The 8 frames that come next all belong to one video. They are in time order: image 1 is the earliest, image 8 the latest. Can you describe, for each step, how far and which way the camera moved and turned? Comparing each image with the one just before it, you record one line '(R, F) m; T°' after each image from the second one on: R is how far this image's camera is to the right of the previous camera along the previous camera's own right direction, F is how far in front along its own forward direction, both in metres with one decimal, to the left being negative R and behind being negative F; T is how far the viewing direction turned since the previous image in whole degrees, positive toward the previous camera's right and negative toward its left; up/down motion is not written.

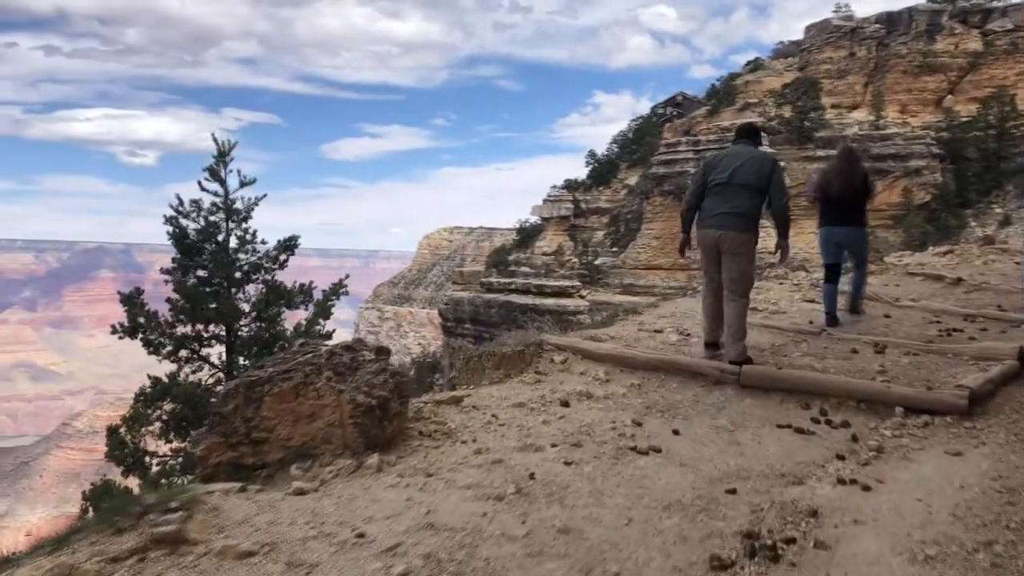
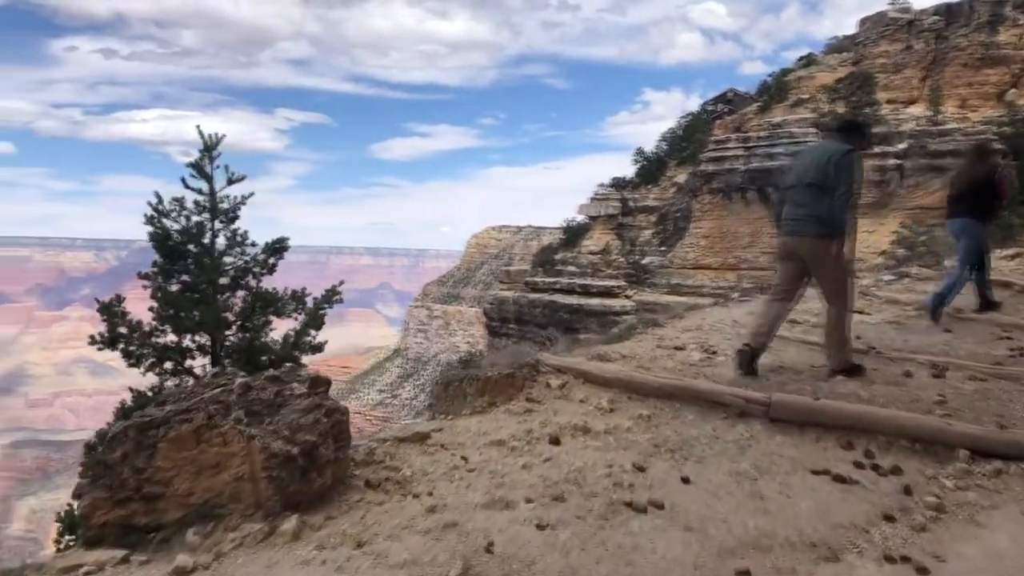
(+0.3, +0.8) m; -3°
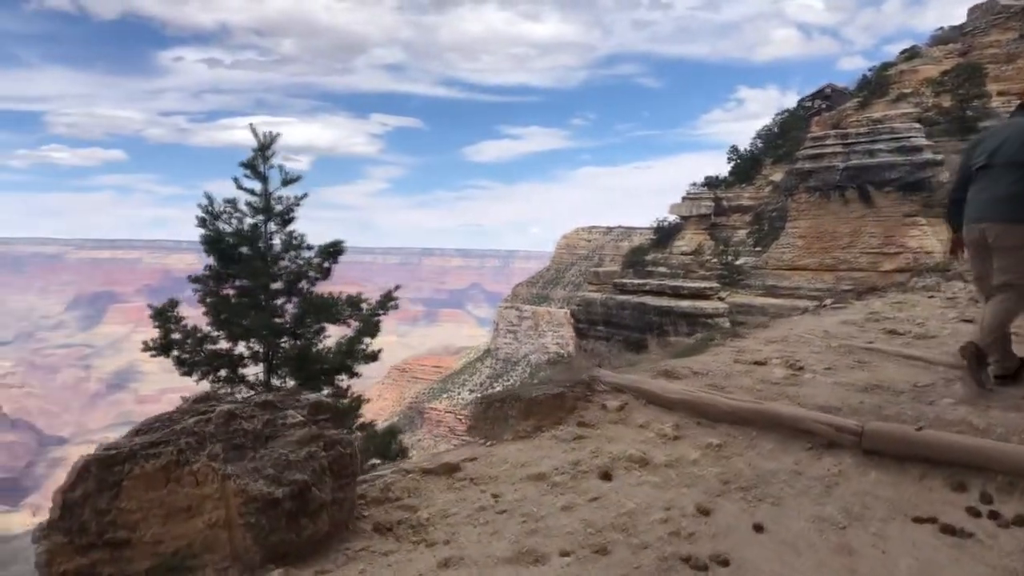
(+0.2, +0.6) m; -6°
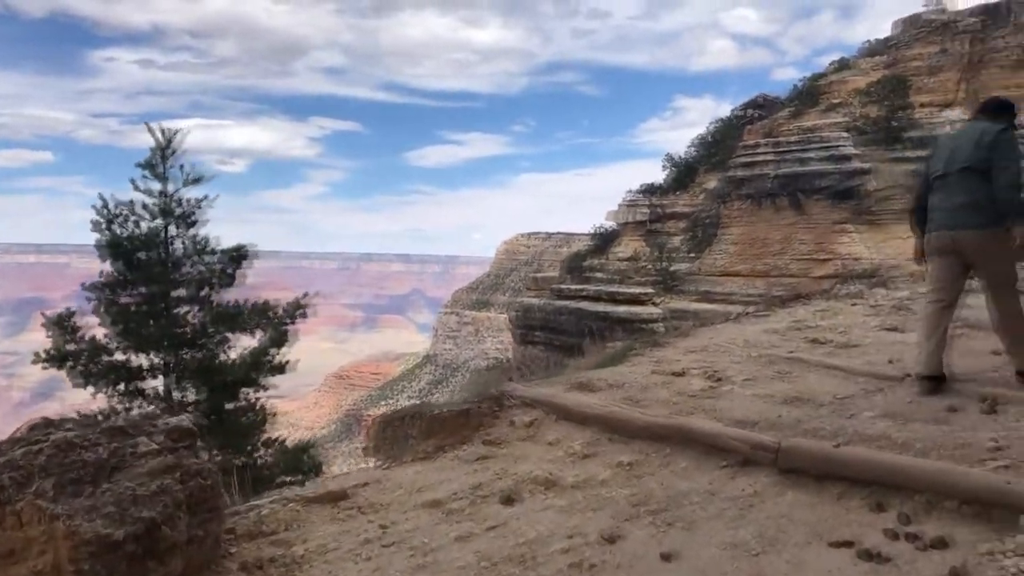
(+0.2, +0.3) m; +4°
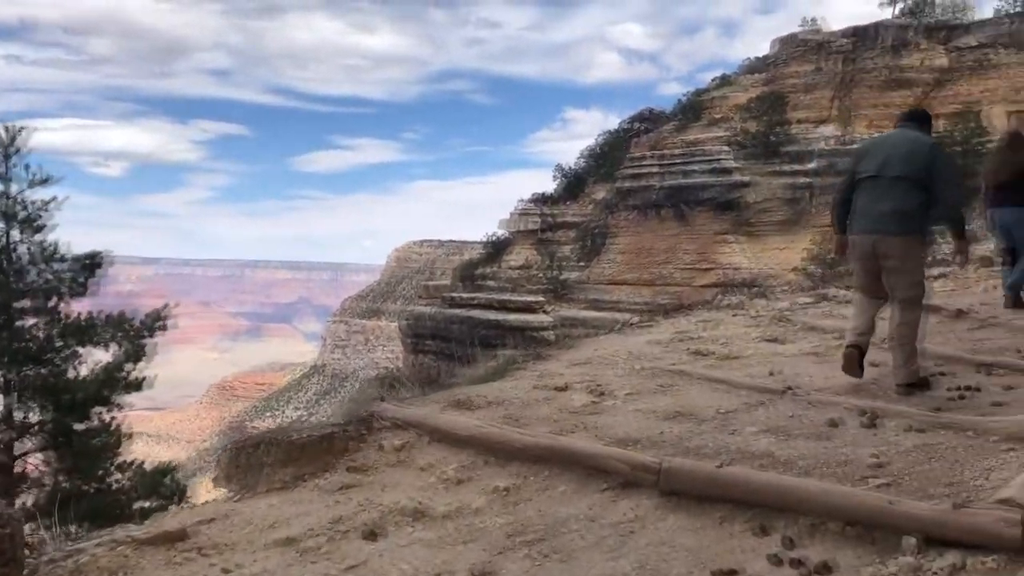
(+0.1, +0.3) m; +7°
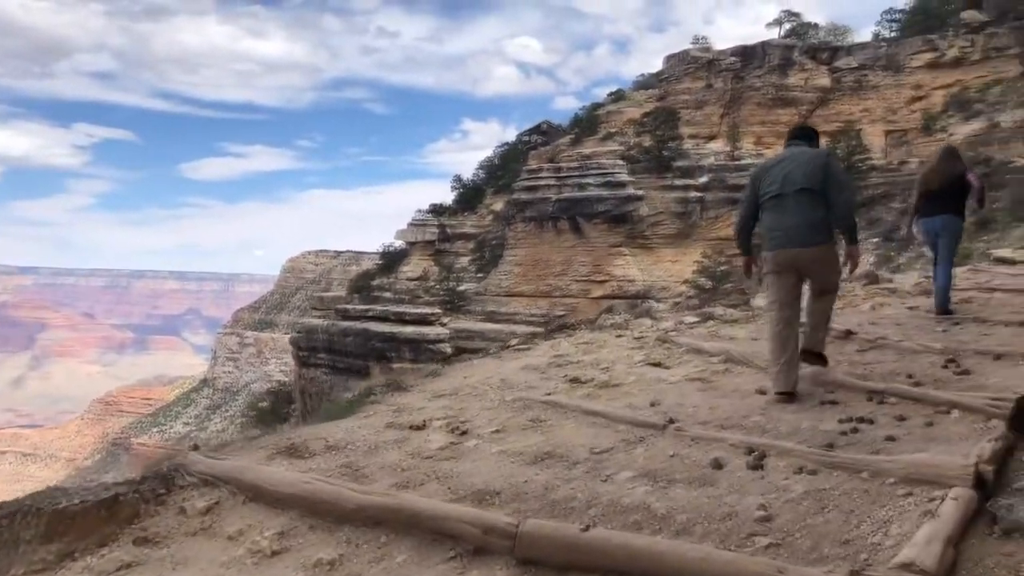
(+0.2, +0.6) m; +6°
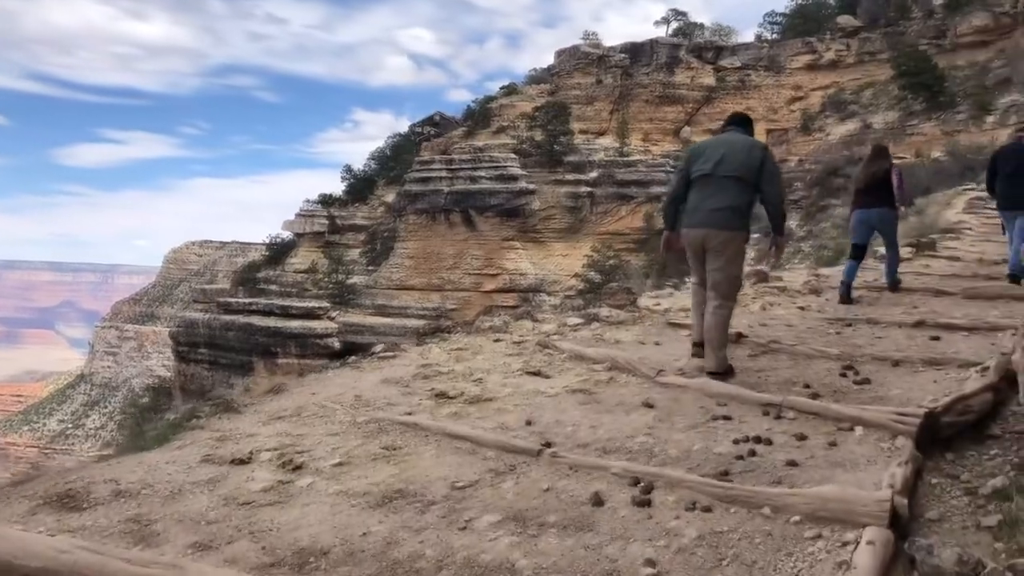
(+0.2, +0.7) m; +7°
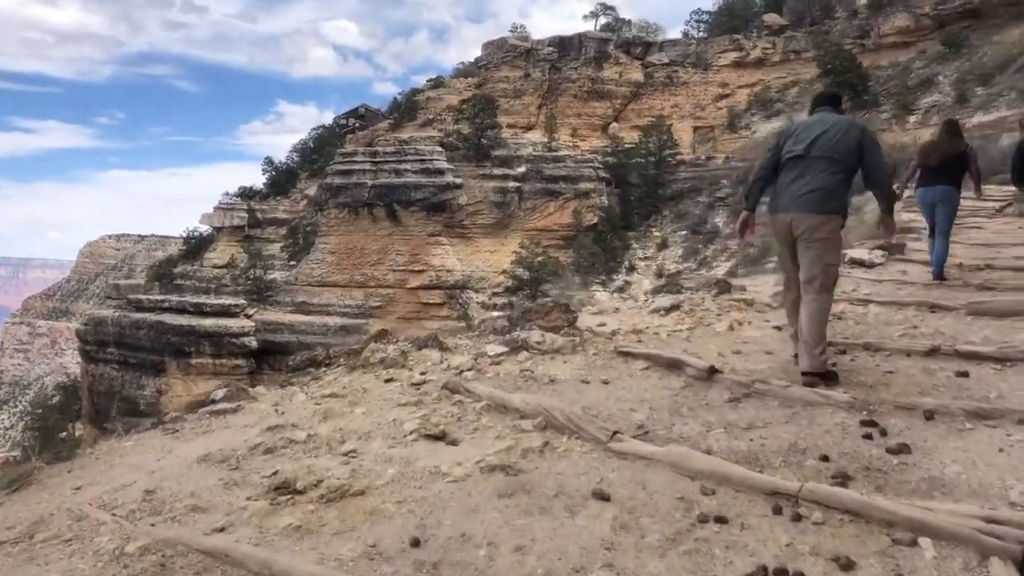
(+0.1, +1.6) m; +5°
